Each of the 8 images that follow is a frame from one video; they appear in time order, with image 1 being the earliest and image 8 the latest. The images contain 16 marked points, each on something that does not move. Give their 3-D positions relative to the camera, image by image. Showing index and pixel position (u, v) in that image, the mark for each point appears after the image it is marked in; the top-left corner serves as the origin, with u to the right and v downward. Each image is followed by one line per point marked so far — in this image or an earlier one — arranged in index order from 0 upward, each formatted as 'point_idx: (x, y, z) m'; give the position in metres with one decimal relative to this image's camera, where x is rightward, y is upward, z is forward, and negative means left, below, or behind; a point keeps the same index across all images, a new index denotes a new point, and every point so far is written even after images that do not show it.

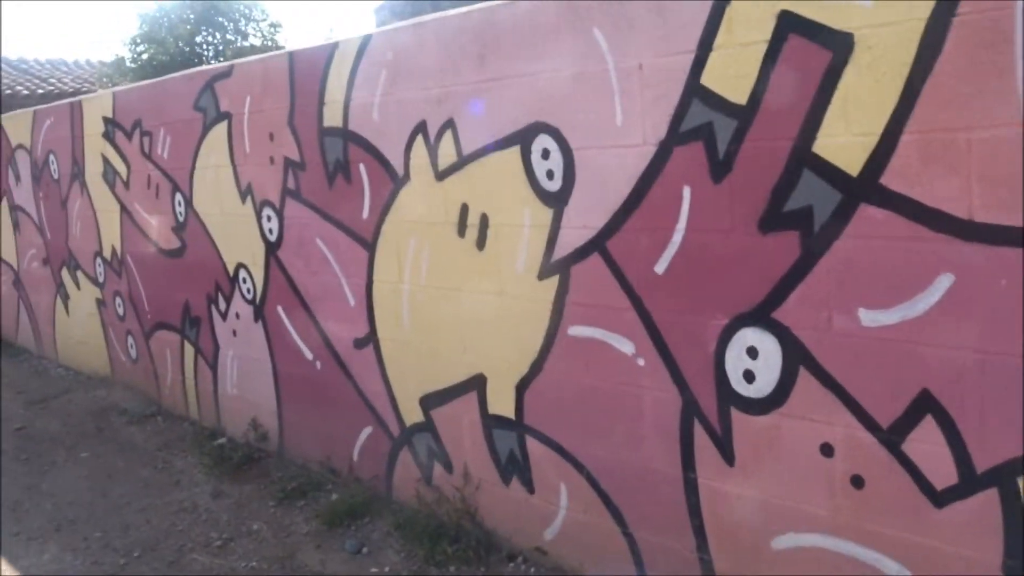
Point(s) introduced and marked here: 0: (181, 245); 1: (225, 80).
0: (-1.9, +0.2, +5.2) m
1: (-1.4, +1.0, +4.5) m
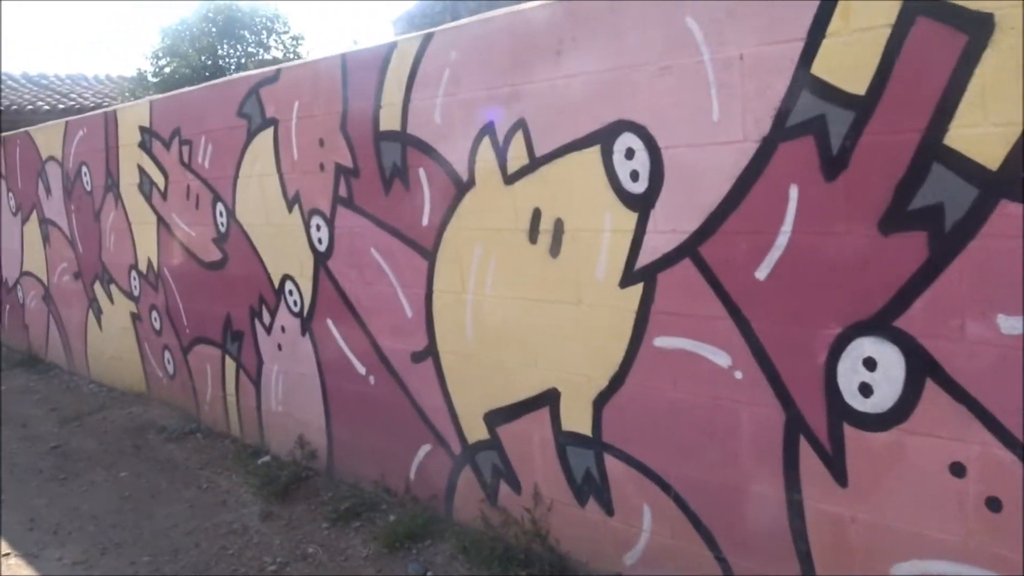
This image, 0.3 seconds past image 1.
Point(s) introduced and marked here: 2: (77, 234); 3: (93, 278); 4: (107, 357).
0: (-1.6, +0.2, +5.0) m
1: (-1.1, +1.0, +4.3) m
2: (-3.3, +0.4, +6.8) m
3: (-3.1, +0.1, +6.8) m
4: (-3.0, -0.5, +6.8) m
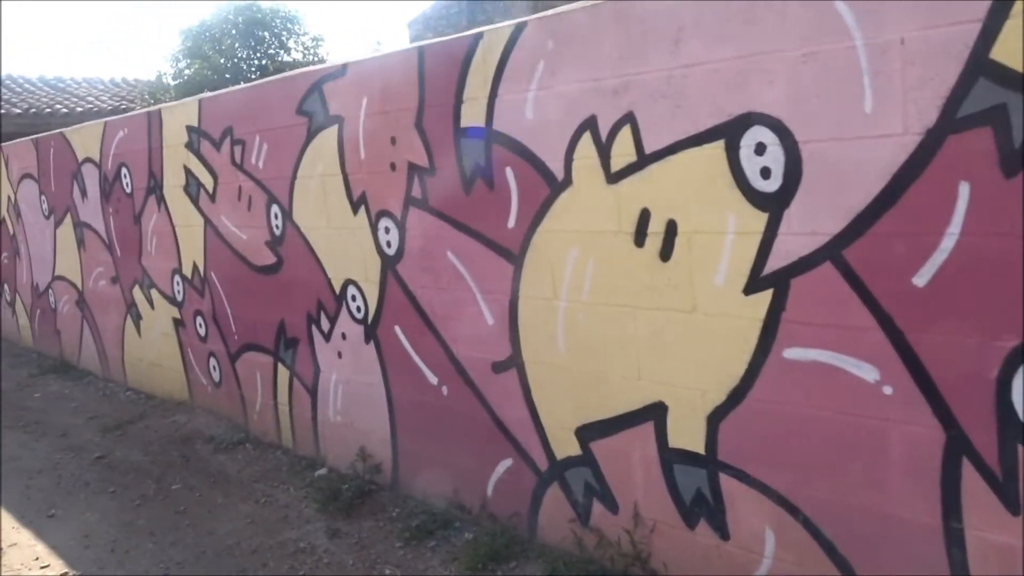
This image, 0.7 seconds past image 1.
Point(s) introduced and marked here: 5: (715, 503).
0: (-1.2, +0.1, +4.8) m
1: (-0.8, +0.9, +4.1) m
2: (-2.9, +0.4, +6.7) m
3: (-2.7, 0.0, +6.6) m
4: (-2.6, -0.6, +6.6) m
5: (+0.6, -0.7, +2.9) m
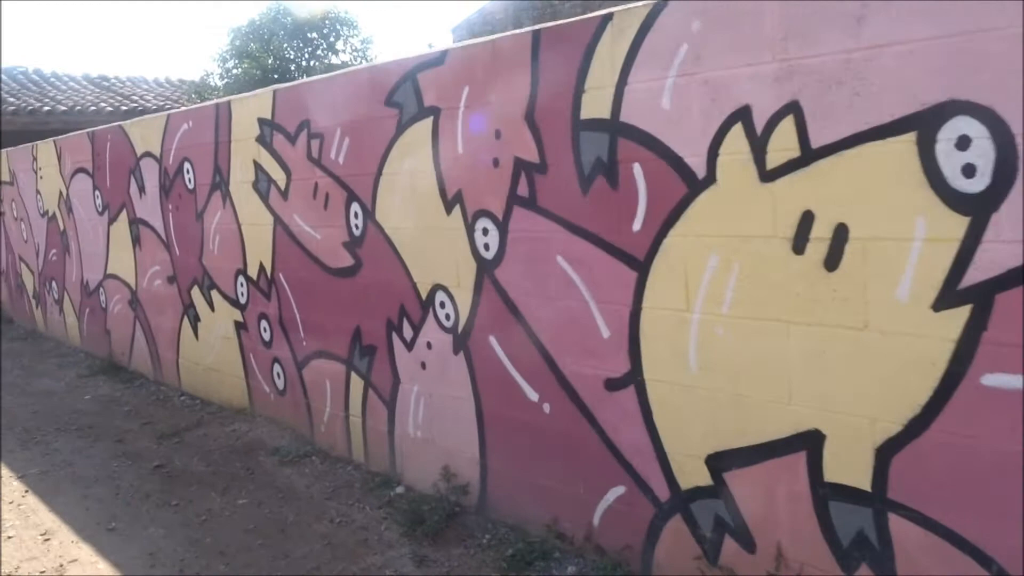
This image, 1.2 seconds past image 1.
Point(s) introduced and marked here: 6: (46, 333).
0: (-0.8, +0.1, +4.5) m
1: (-0.3, +0.9, +3.8) m
2: (-2.4, +0.4, +6.4) m
3: (-2.2, 0.0, +6.3) m
4: (-2.1, -0.6, +6.3) m
5: (+1.0, -0.7, +2.6) m
6: (-4.9, -0.5, +9.7) m
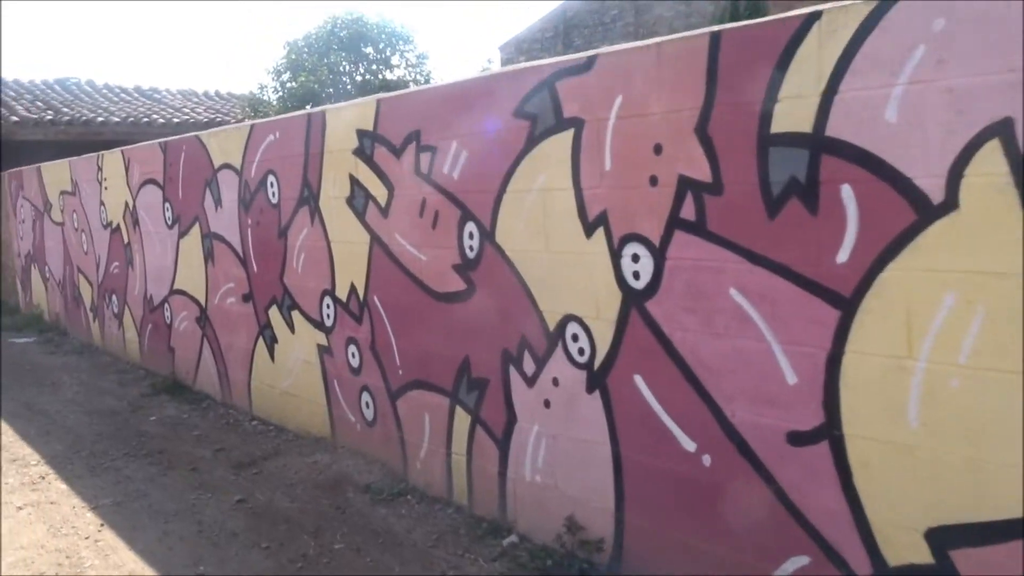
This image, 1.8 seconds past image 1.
0: (-0.2, 0.0, +4.2) m
1: (+0.2, +0.8, +3.4) m
2: (-1.7, +0.2, +6.1) m
3: (-1.6, -0.1, +6.0) m
4: (-1.5, -0.7, +6.0) m
5: (+1.5, -0.8, +2.1) m
6: (-4.2, -0.6, +9.4) m
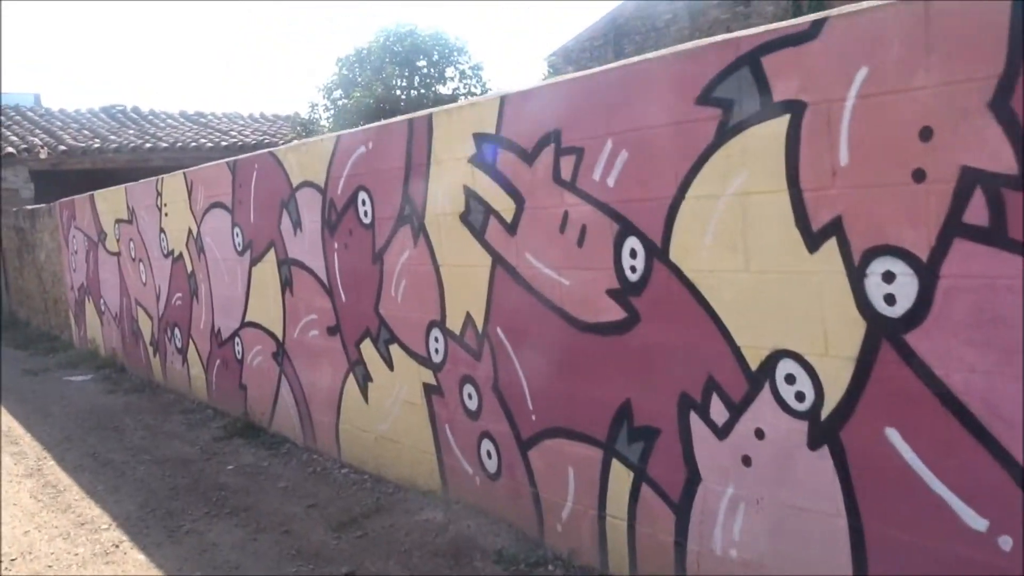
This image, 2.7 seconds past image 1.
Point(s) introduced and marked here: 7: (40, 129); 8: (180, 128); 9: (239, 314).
0: (+0.4, -0.1, +3.4) m
1: (+0.8, +0.7, +2.7) m
2: (-1.0, +0.1, +5.4) m
3: (-0.9, -0.3, +5.3) m
4: (-0.8, -0.9, +5.3) m
5: (+2.1, -0.9, +1.3) m
6: (-3.4, -0.9, +8.8) m
7: (-9.6, +3.2, +18.5) m
8: (-7.2, +3.5, +19.7) m
9: (-2.1, -0.2, +6.9) m
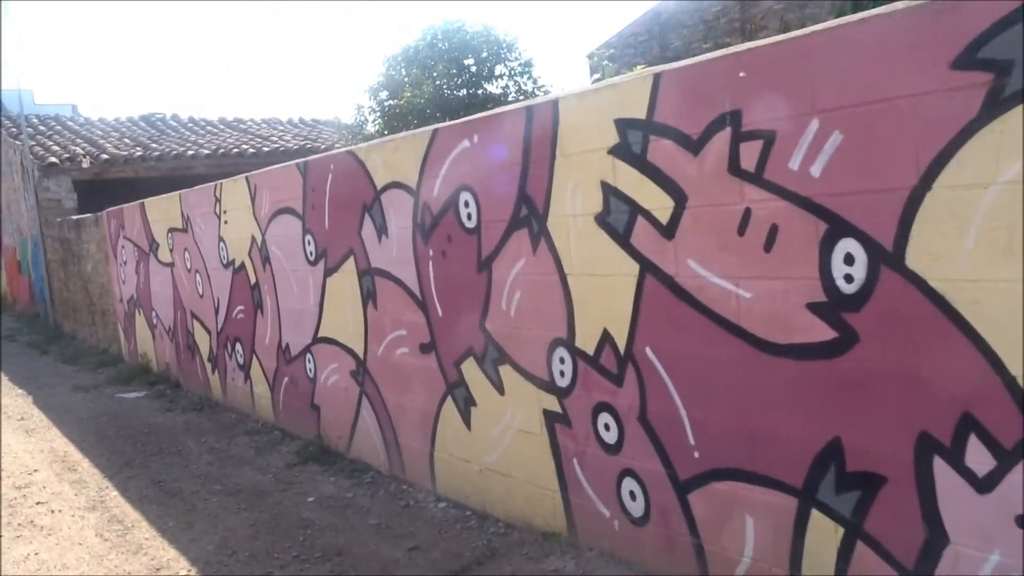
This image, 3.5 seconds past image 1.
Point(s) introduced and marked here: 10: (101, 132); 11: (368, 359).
0: (+1.0, -0.1, +2.8) m
1: (+1.4, +0.7, +2.0) m
2: (-0.4, 0.0, +4.8) m
3: (-0.3, -0.3, +4.7) m
4: (-0.2, -0.9, +4.7) m
5: (+2.6, -0.9, +0.6) m
6: (-2.6, -1.0, +8.3) m
7: (-8.6, +3.0, +18.1) m
8: (-6.2, +3.3, +19.3) m
9: (-1.4, -0.3, +6.3) m
10: (-8.5, +3.2, +18.8) m
11: (-0.9, -0.4, +5.7) m
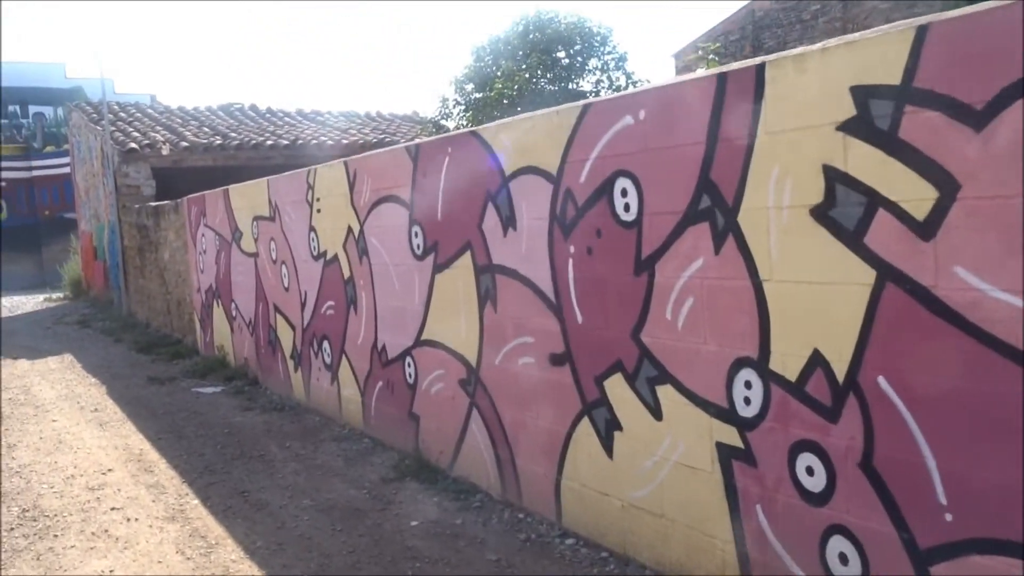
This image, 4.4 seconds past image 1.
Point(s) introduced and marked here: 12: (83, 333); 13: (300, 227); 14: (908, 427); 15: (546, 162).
0: (+1.5, -0.2, +2.0) m
1: (+1.9, +0.6, +1.3) m
2: (+0.3, 0.0, +4.1) m
3: (+0.4, -0.4, +4.0) m
4: (+0.5, -0.9, +4.0) m
5: (+3.0, -1.0, -0.3) m
6: (-1.7, -1.0, +7.7) m
7: (-6.9, +3.2, +18.0) m
8: (-4.4, +3.4, +19.0) m
9: (-0.6, -0.3, +5.7) m
10: (-6.8, +3.4, +18.7) m
11: (-0.2, -0.4, +5.0) m
12: (-6.7, -0.7, +14.3) m
13: (-1.8, +0.5, +7.5) m
14: (+1.2, -0.4, +2.7) m
15: (+0.2, +0.6, +4.3) m
